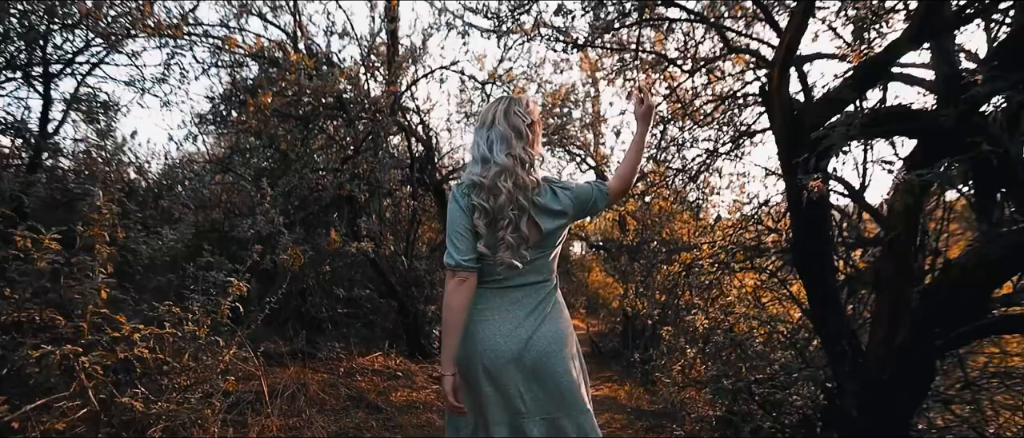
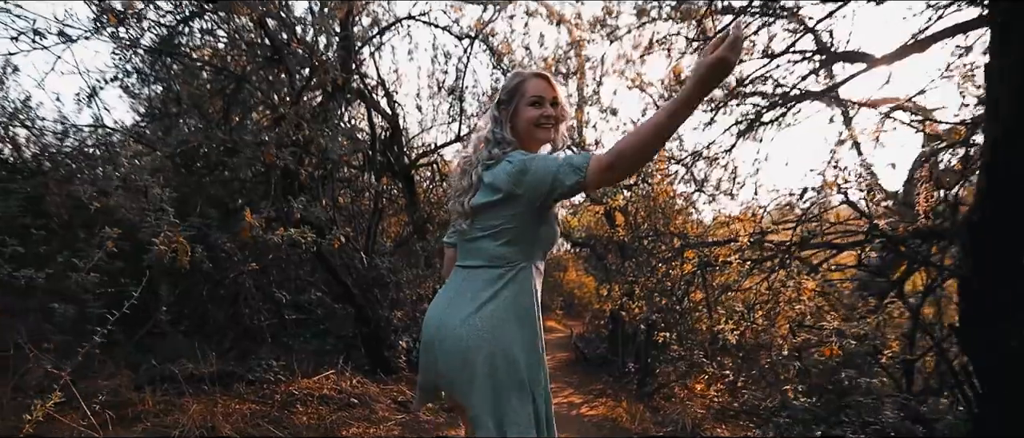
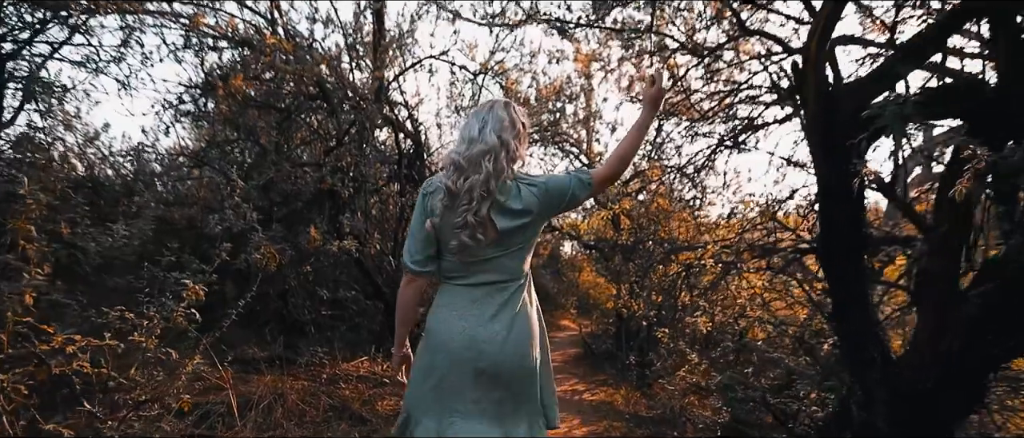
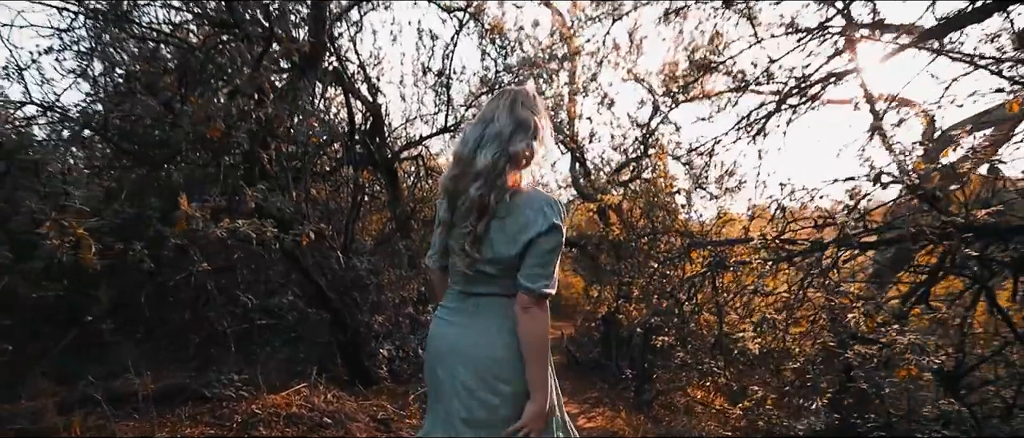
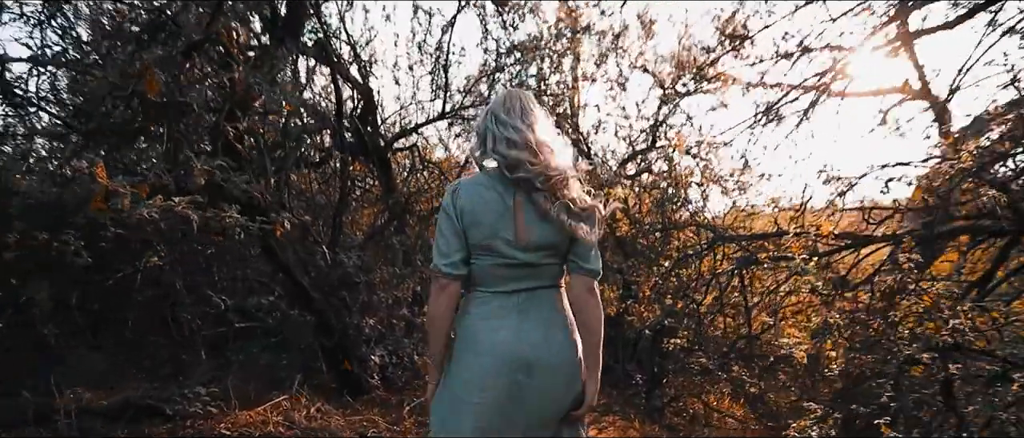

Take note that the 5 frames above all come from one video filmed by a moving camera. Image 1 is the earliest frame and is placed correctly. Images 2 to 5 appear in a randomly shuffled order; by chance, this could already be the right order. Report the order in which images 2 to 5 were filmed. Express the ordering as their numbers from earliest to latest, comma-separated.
3, 2, 4, 5
